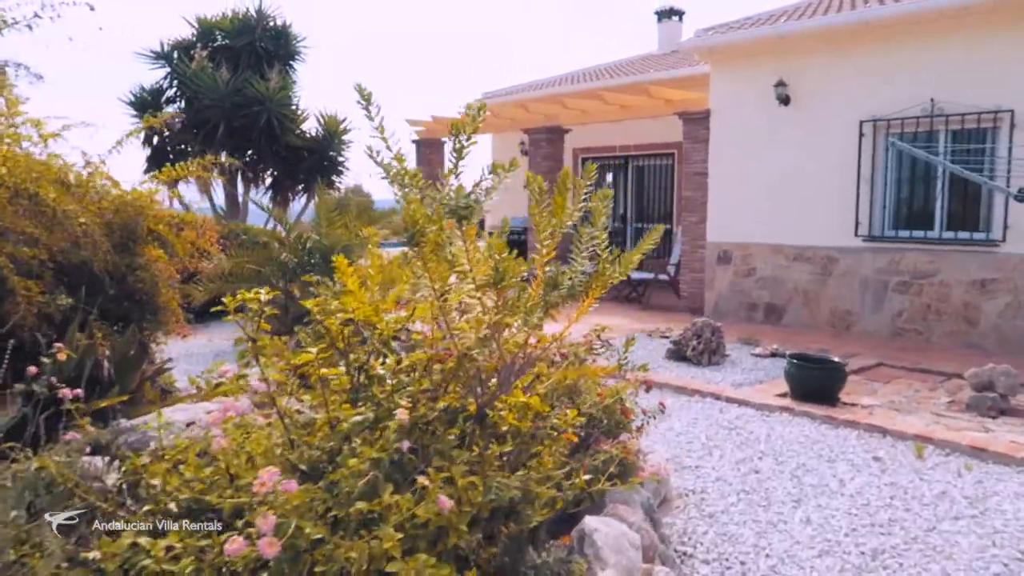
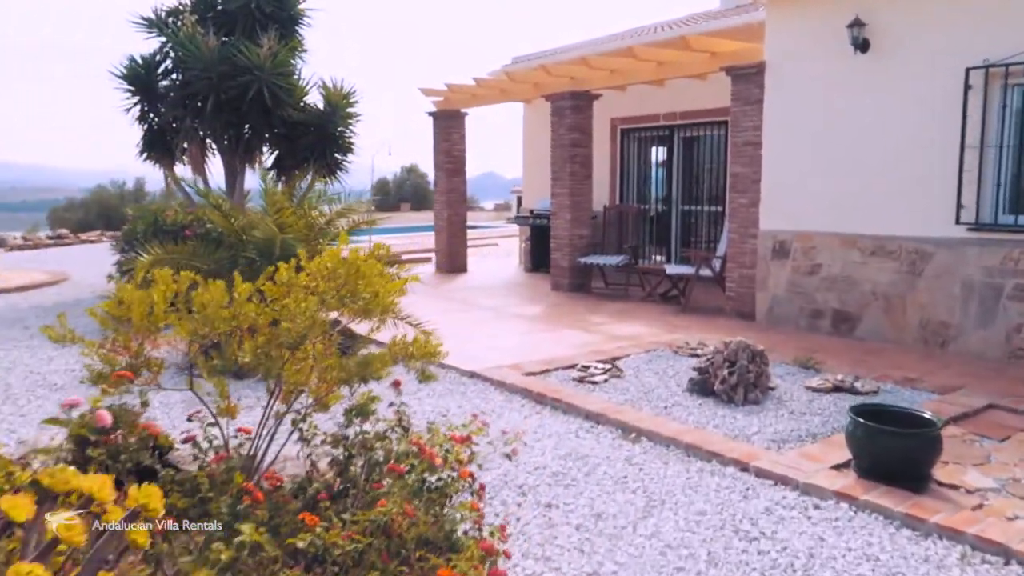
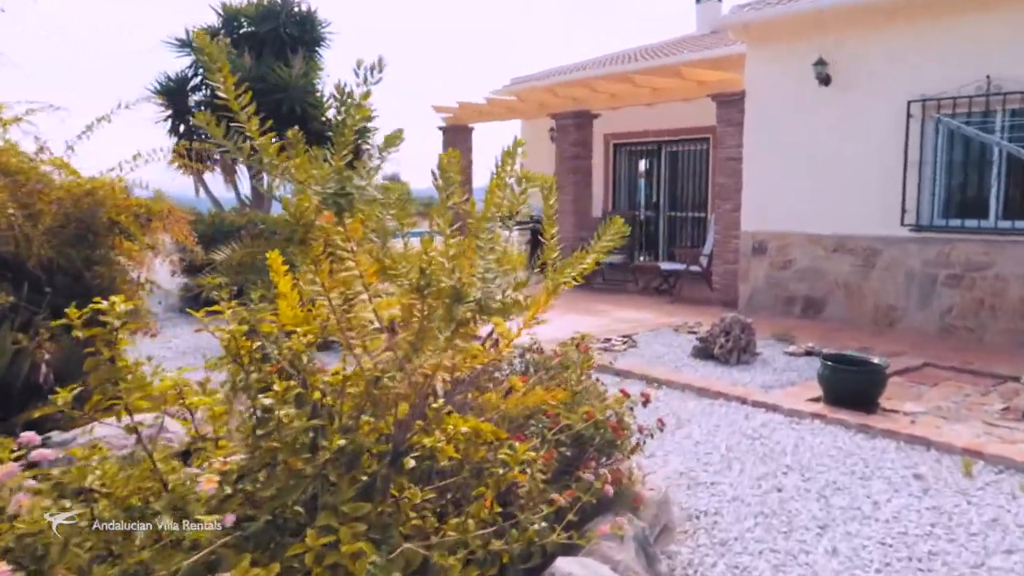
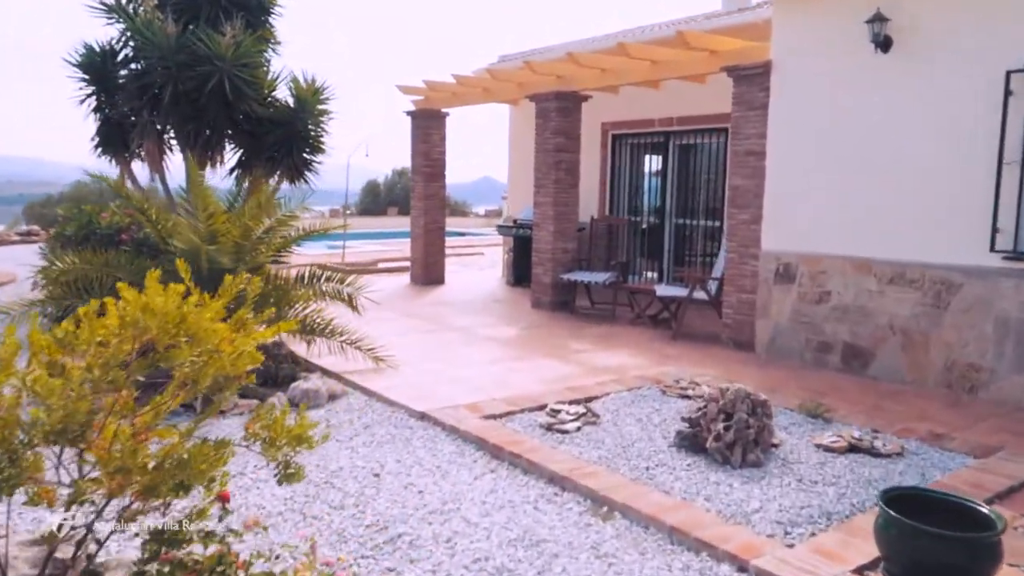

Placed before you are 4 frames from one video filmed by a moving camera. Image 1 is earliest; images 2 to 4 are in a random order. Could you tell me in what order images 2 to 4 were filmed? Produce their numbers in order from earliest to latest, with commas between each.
3, 2, 4
